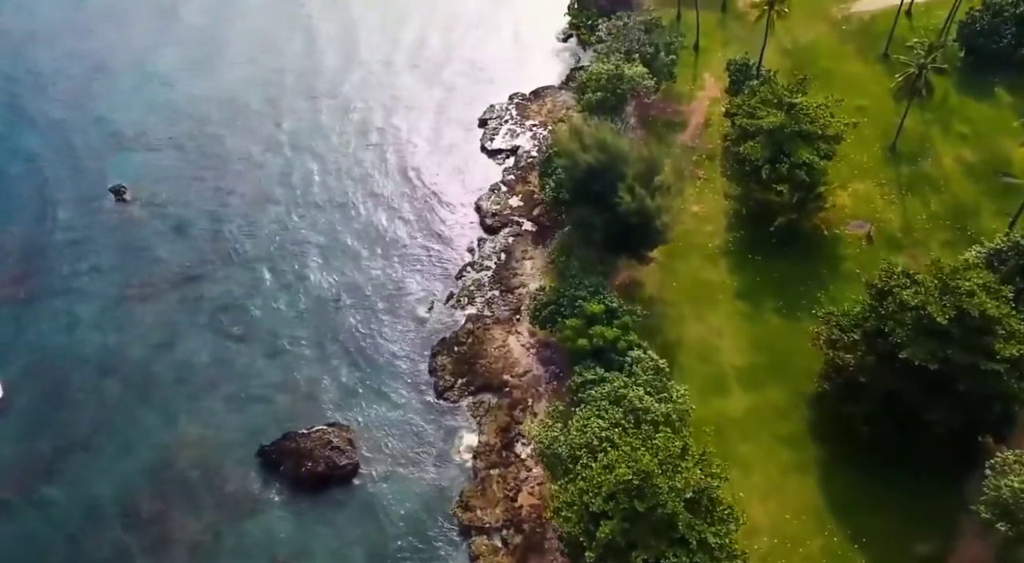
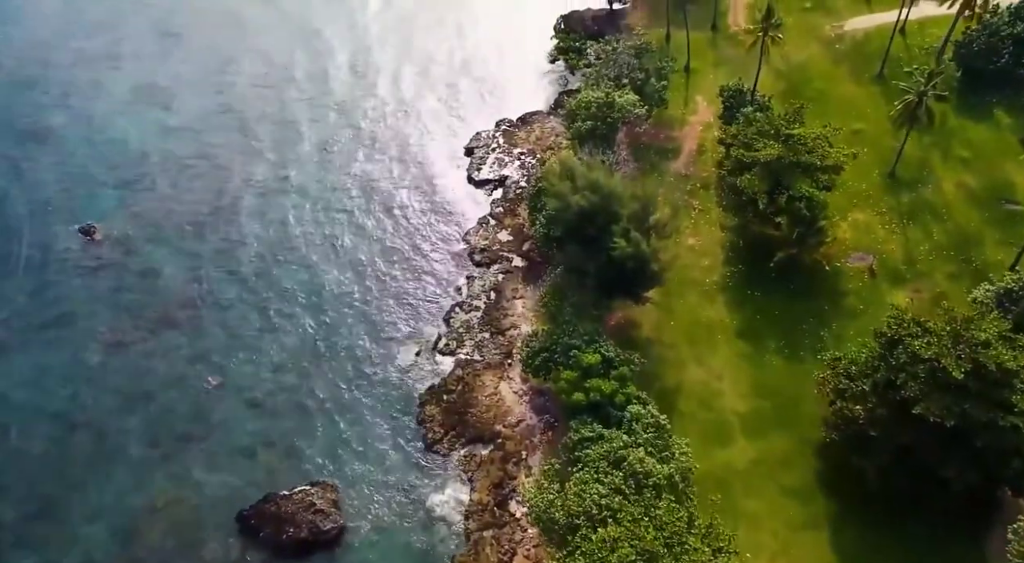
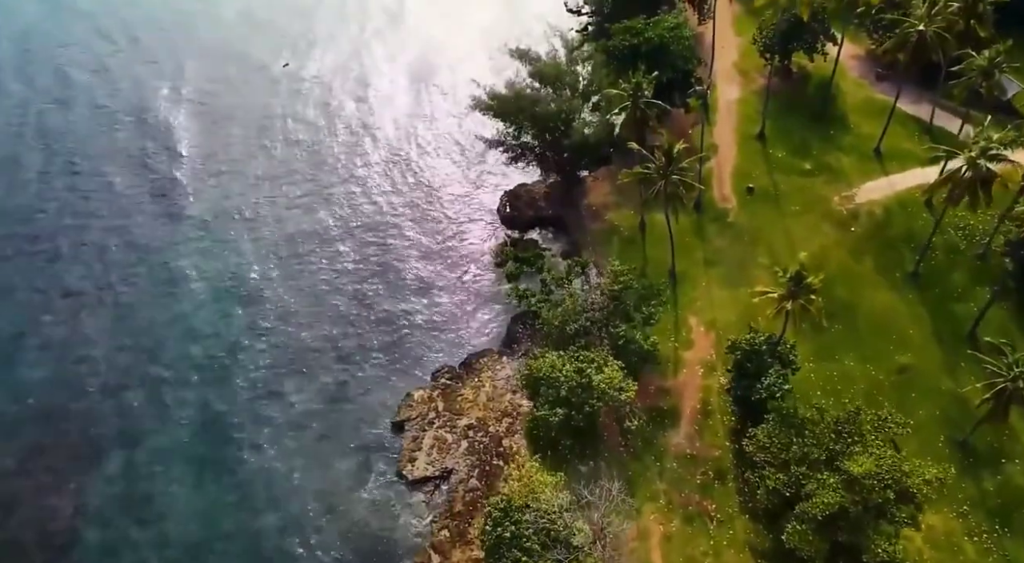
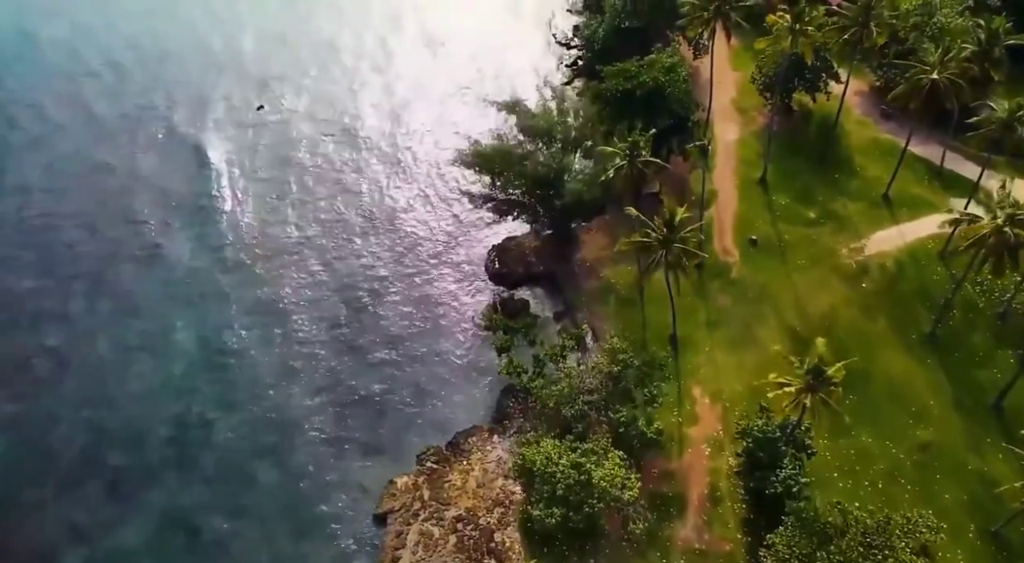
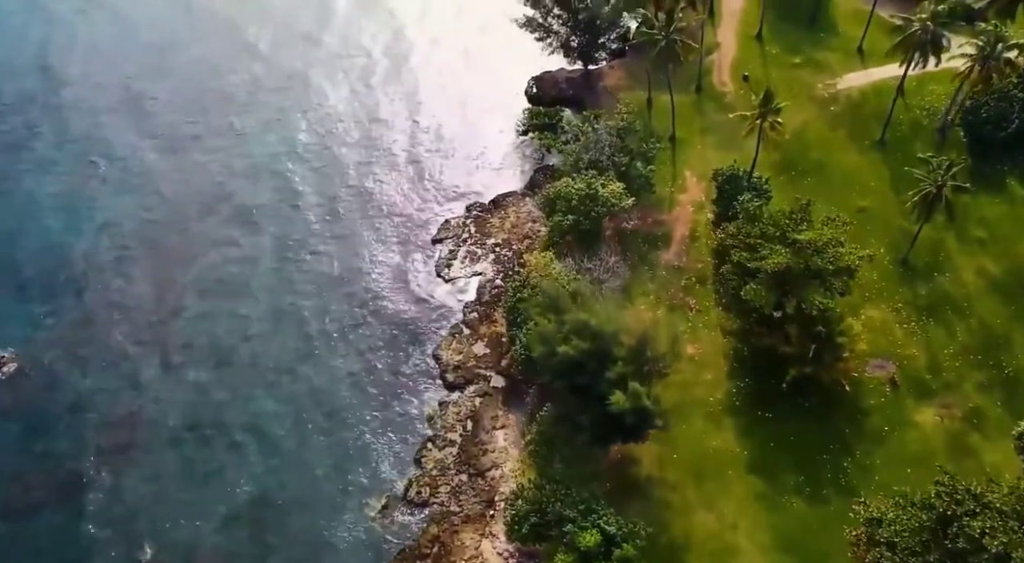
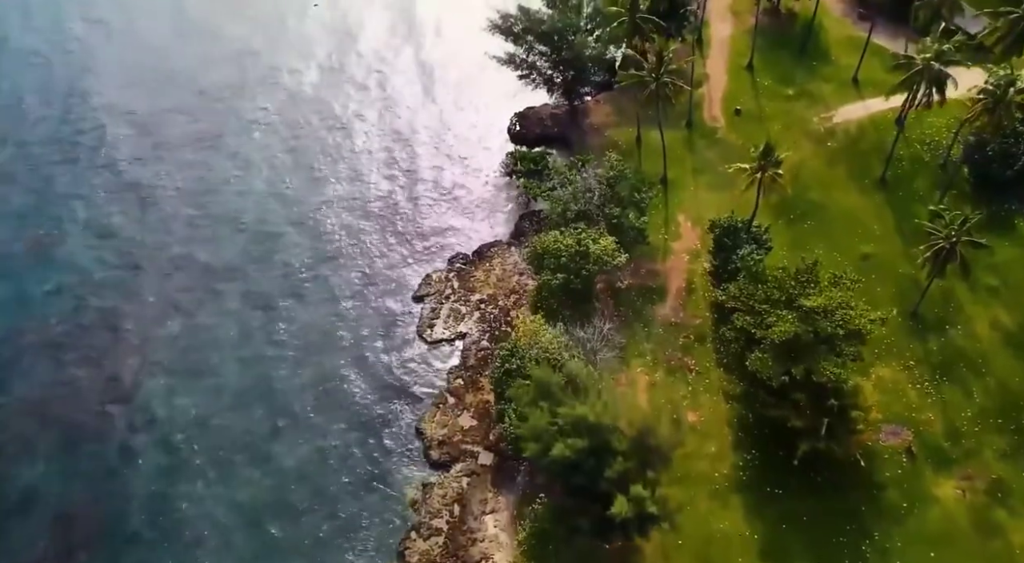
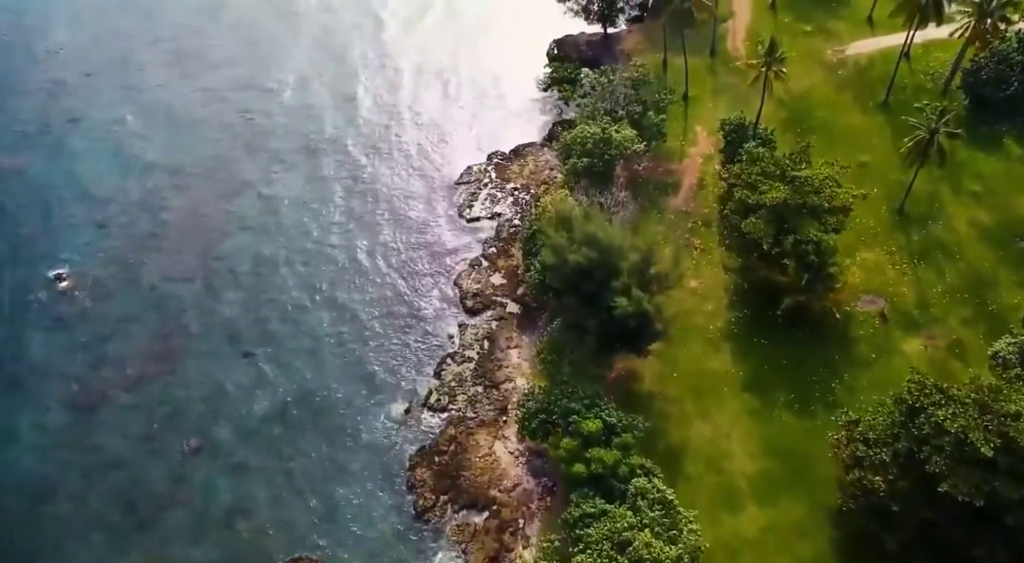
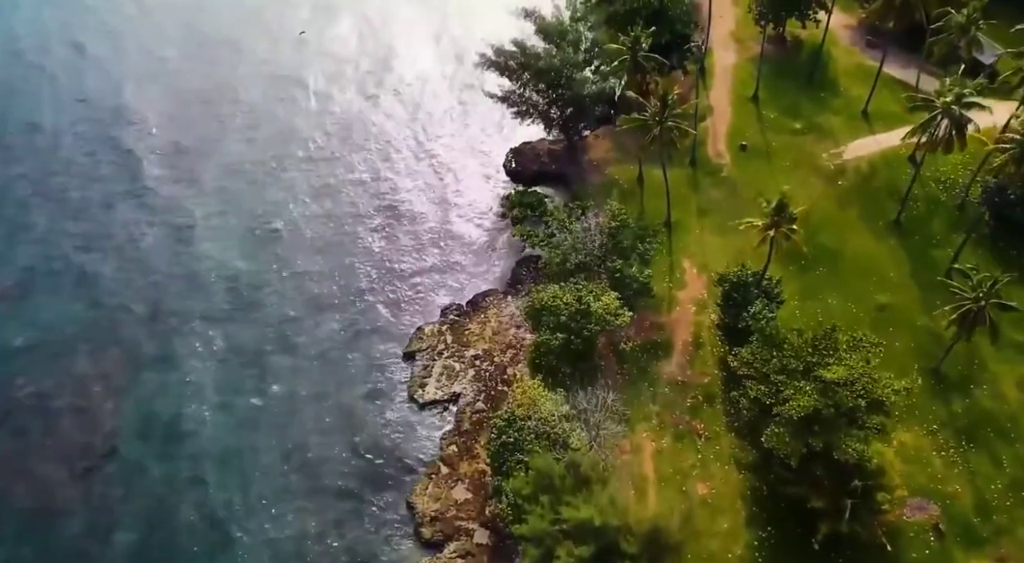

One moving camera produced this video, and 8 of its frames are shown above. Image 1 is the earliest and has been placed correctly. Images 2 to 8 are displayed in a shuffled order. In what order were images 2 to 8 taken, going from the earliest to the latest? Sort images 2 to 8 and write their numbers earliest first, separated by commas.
2, 7, 5, 6, 8, 3, 4
